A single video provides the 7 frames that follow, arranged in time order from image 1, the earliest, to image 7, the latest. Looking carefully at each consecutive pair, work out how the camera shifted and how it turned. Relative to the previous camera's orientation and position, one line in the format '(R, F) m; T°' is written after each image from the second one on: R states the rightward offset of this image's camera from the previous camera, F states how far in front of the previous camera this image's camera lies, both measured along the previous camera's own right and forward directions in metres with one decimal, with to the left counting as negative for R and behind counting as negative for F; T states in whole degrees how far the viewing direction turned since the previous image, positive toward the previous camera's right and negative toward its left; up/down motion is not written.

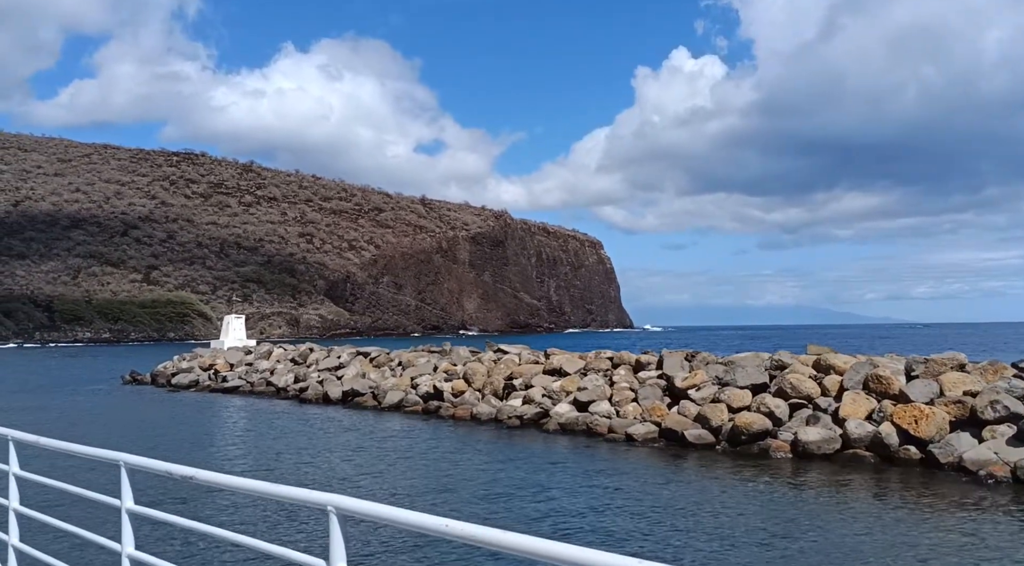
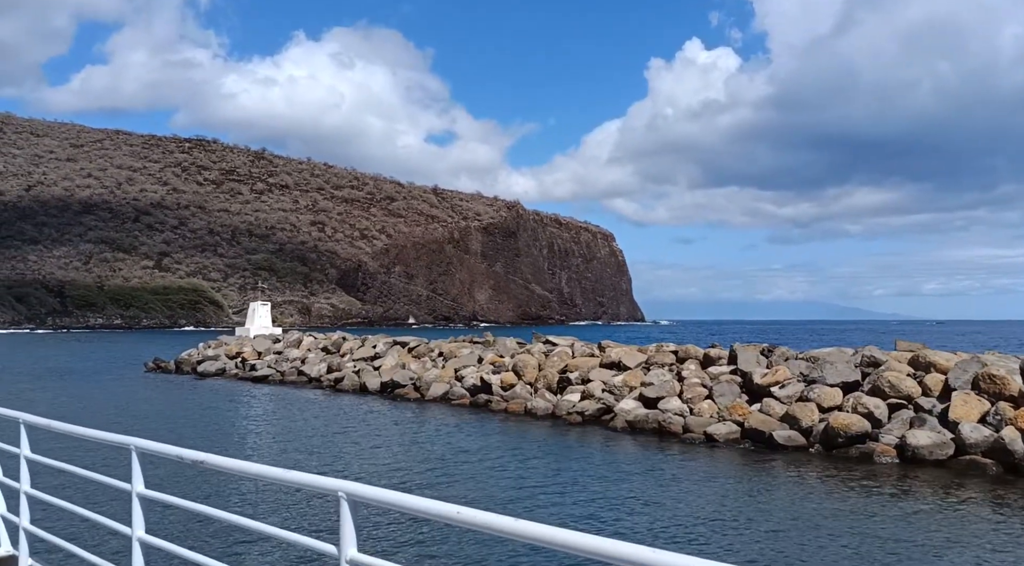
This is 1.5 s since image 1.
(-1.0, +1.2) m; -1°
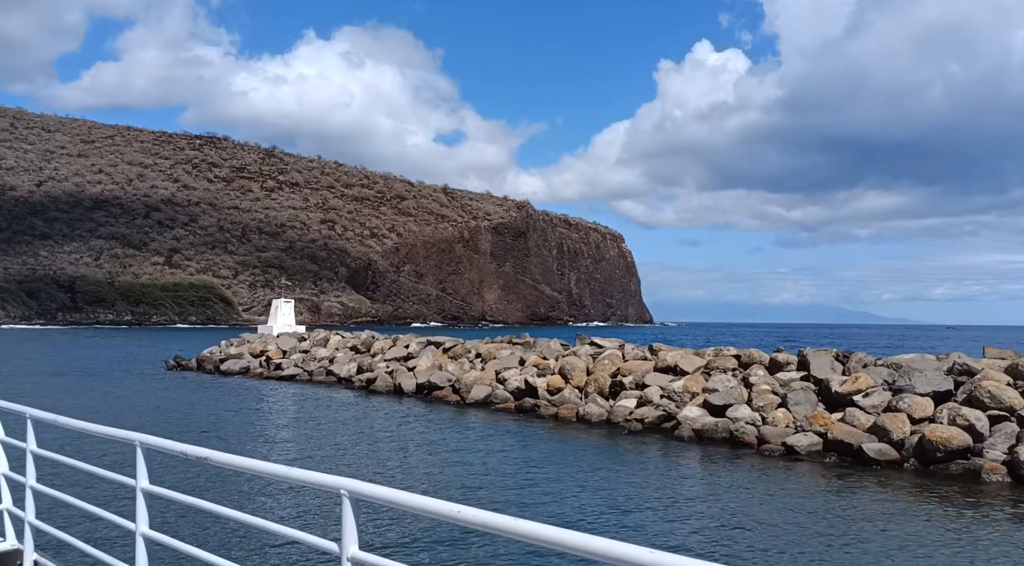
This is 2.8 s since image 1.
(-0.9, +1.0) m; 0°
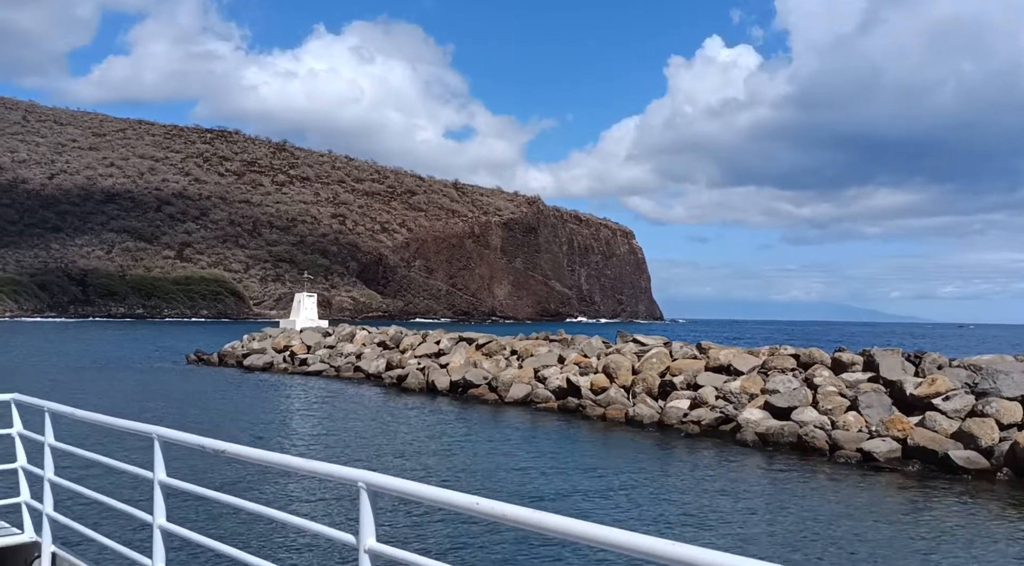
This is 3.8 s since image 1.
(-0.7, +0.8) m; -1°
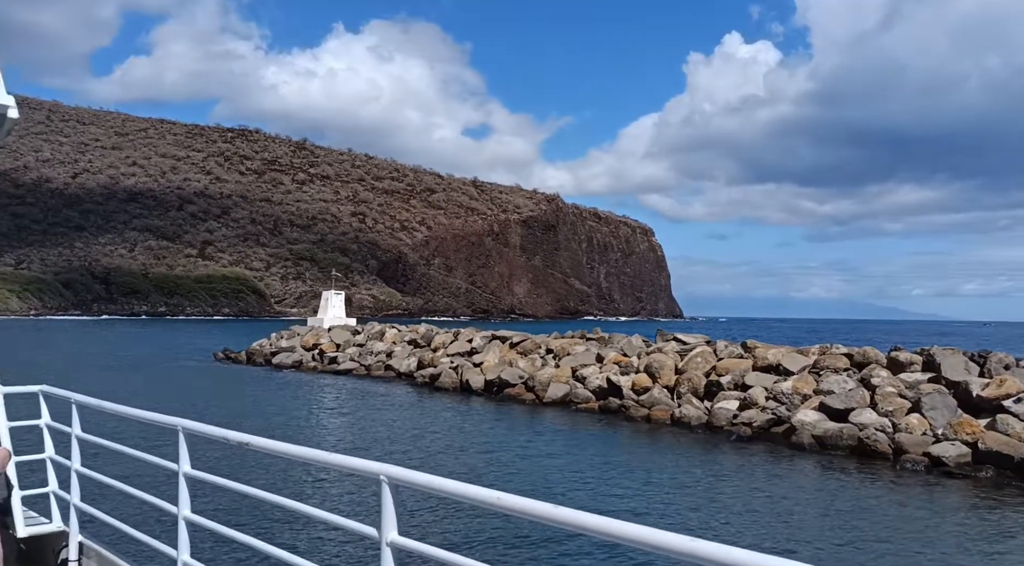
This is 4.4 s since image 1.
(-0.4, +0.5) m; -1°
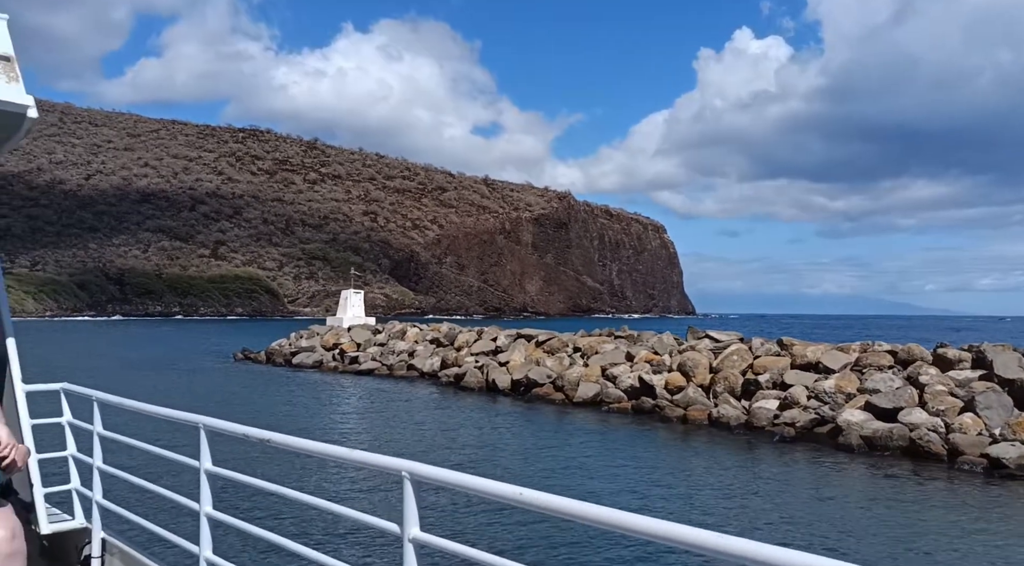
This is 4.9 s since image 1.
(-0.4, +0.4) m; -1°
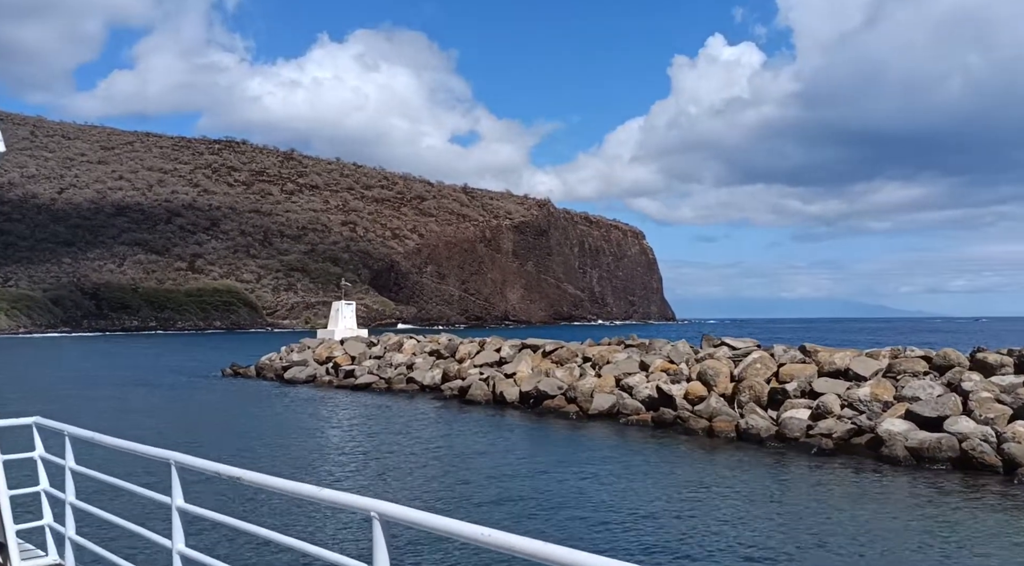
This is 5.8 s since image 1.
(-0.6, +0.8) m; +1°
